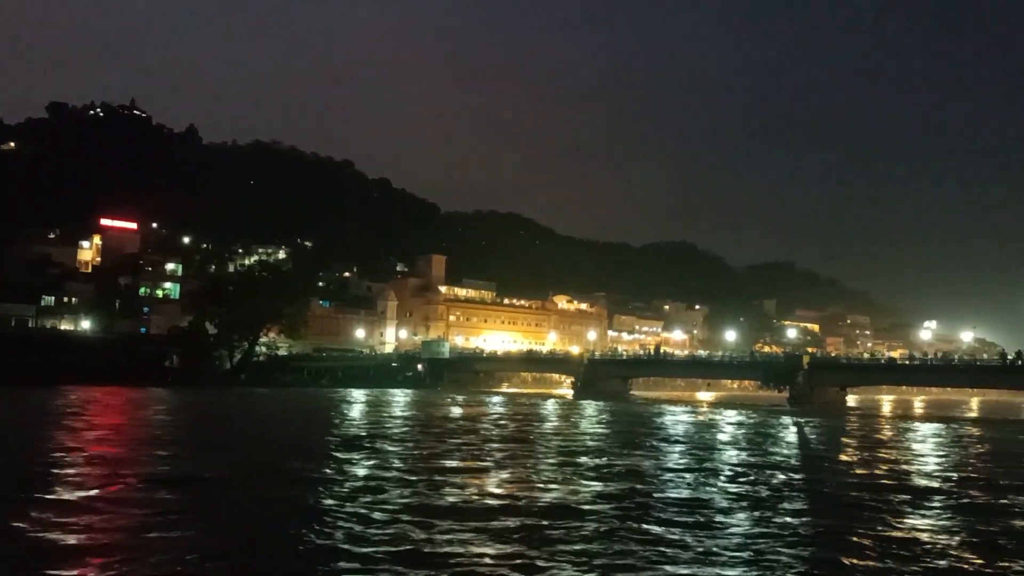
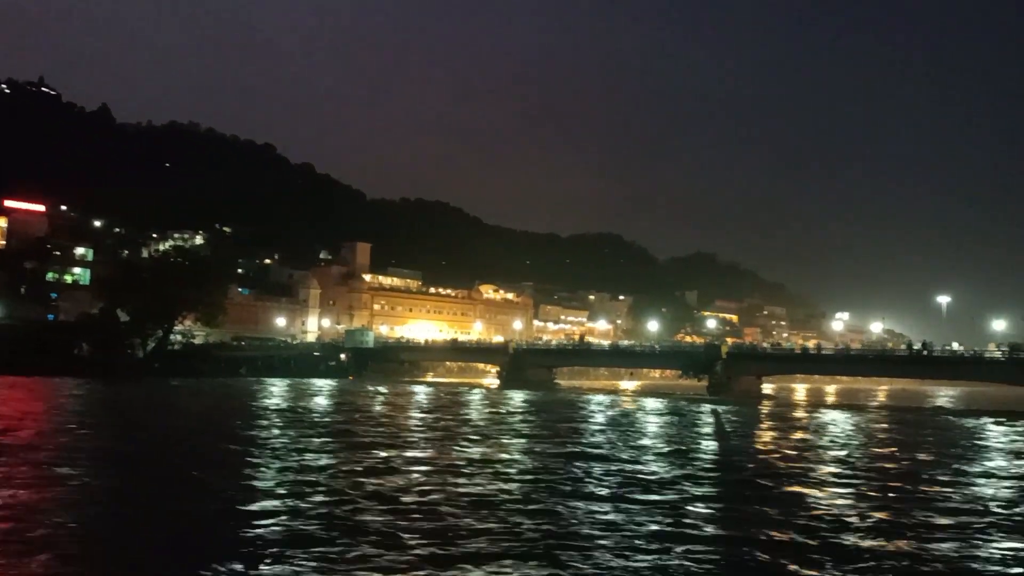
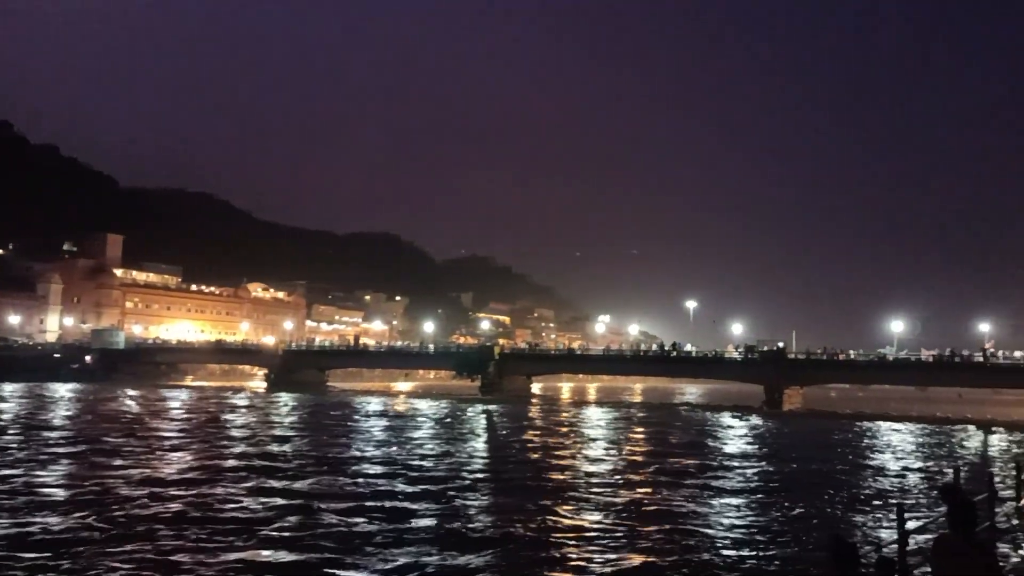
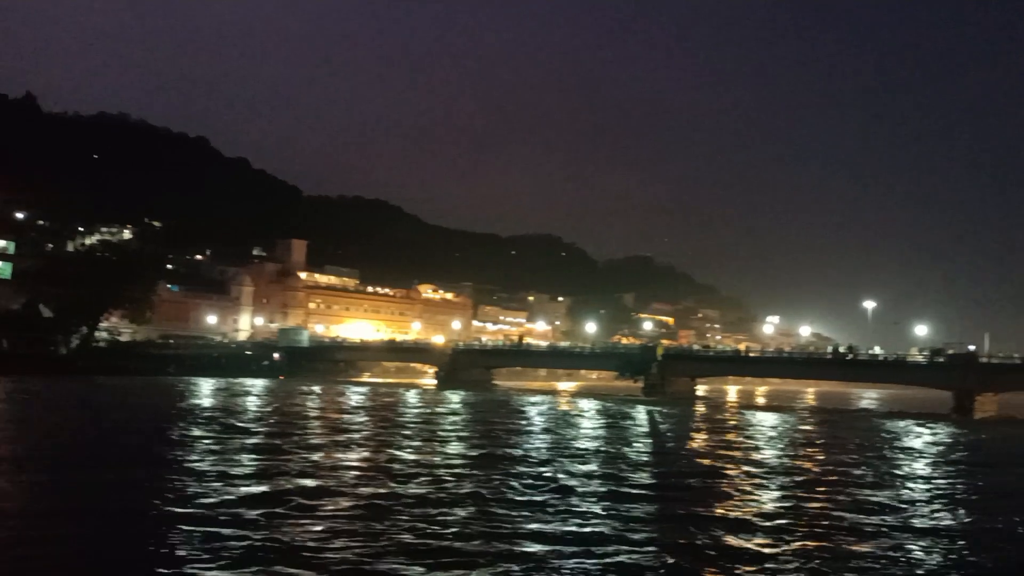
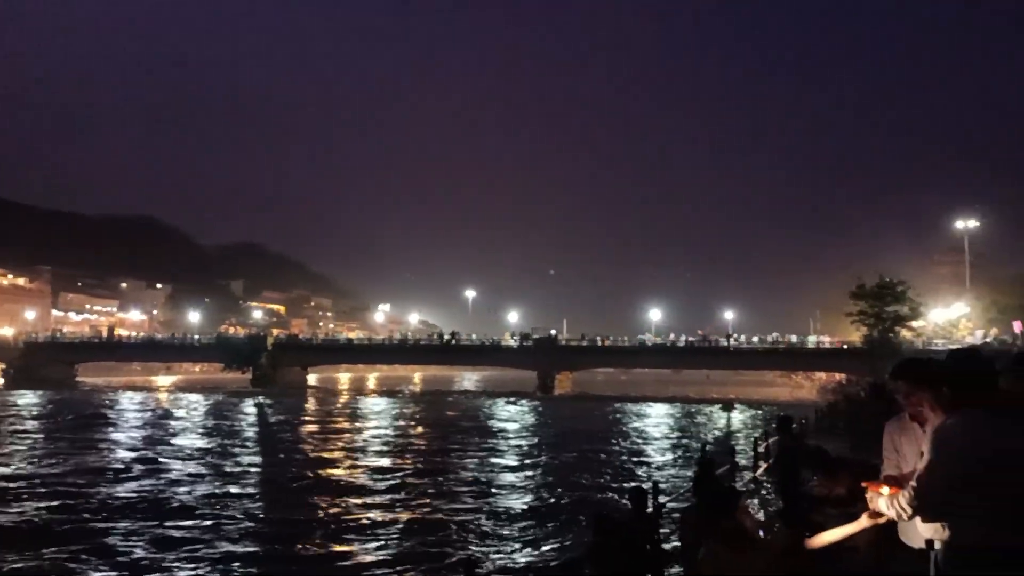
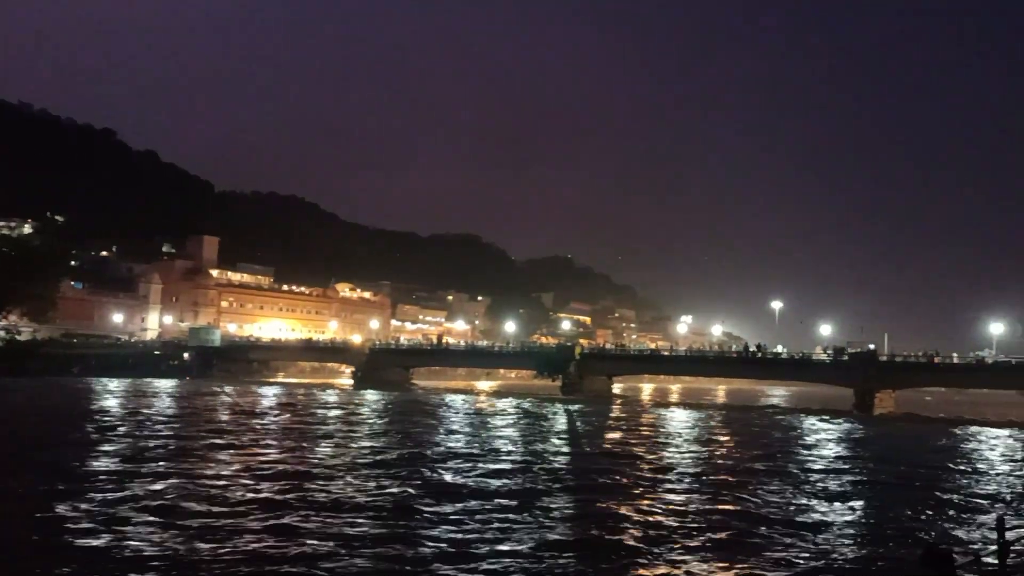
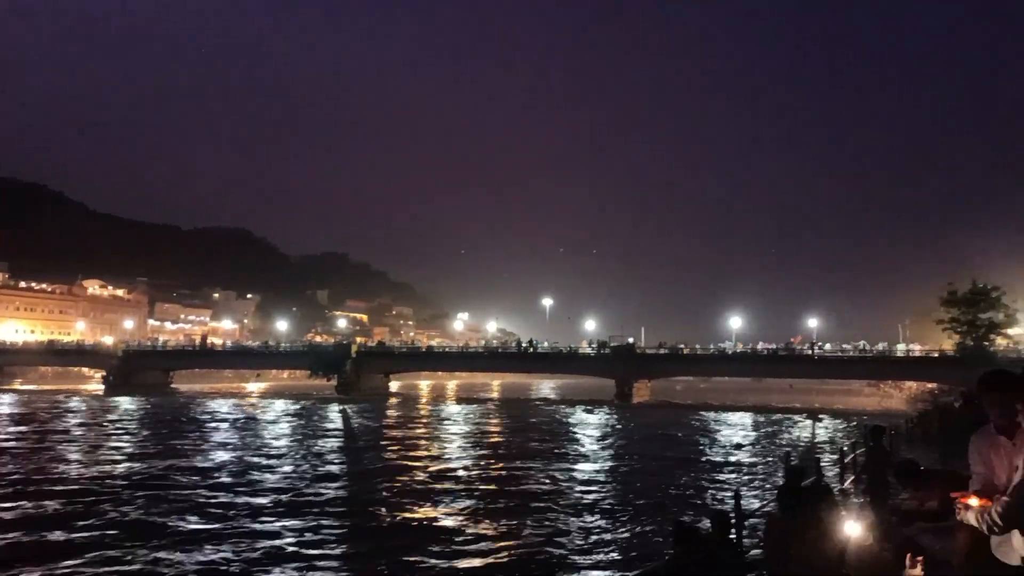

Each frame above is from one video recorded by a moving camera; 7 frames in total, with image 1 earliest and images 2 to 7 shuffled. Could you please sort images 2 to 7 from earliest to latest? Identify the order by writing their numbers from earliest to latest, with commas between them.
2, 4, 6, 3, 7, 5
